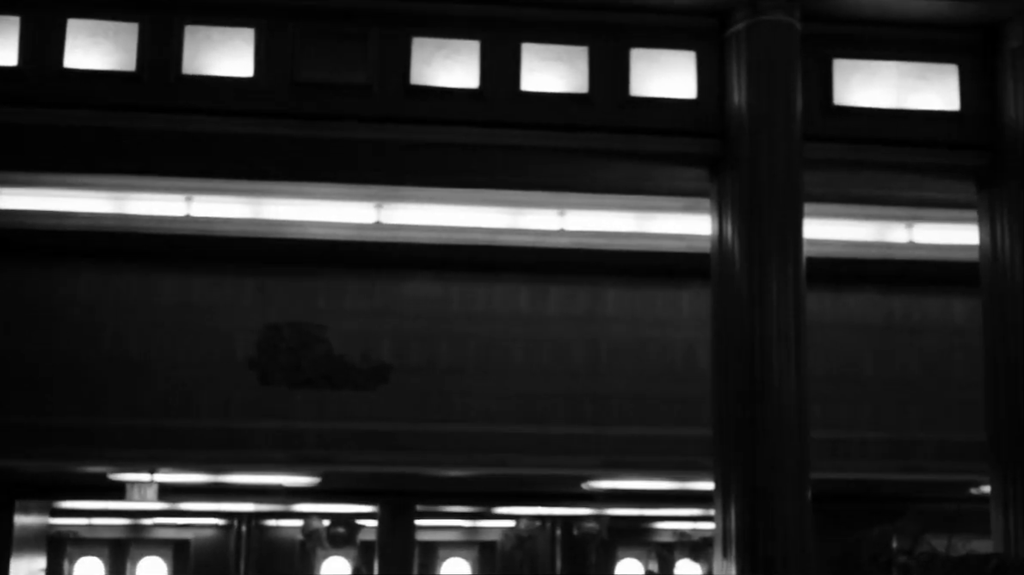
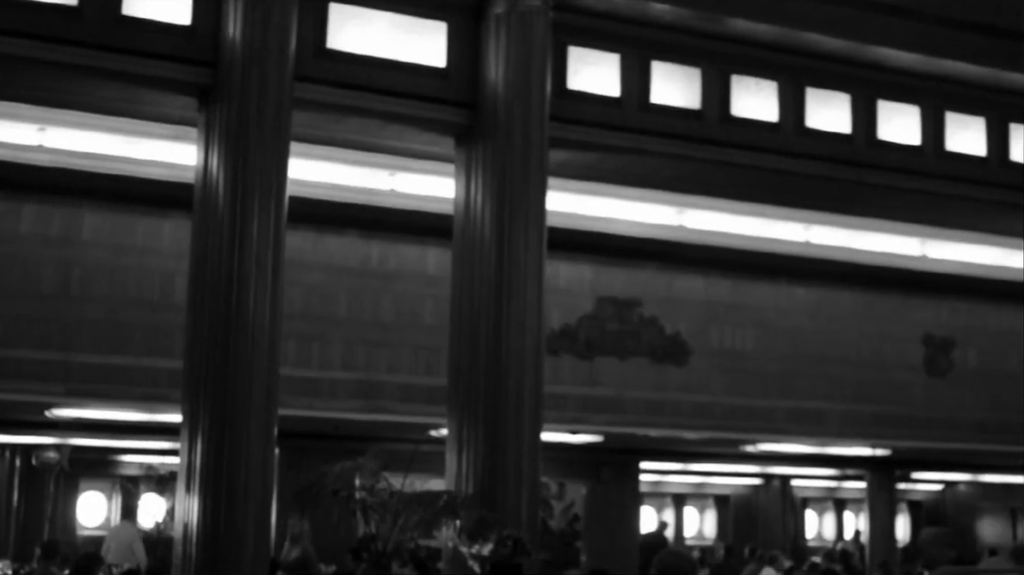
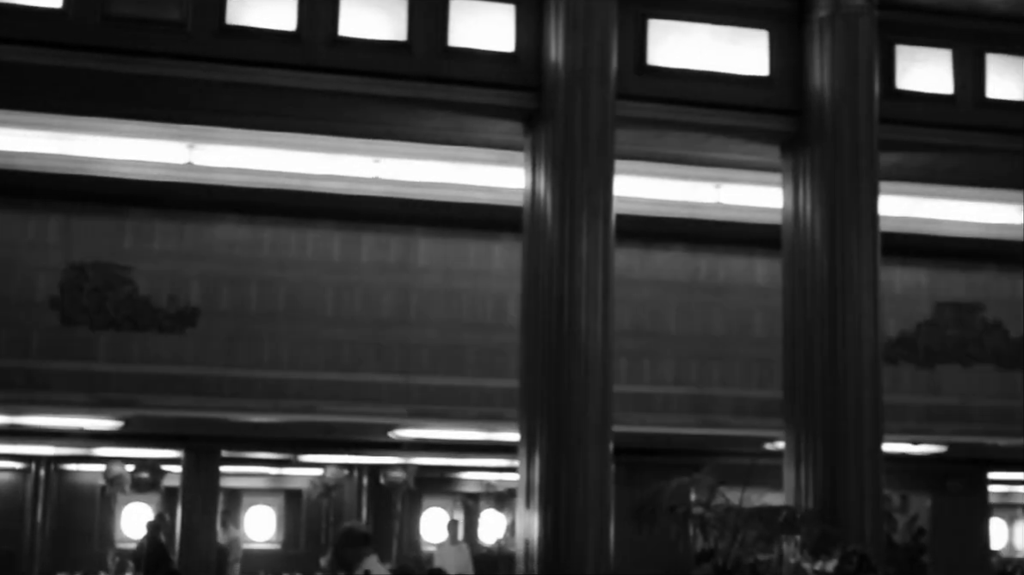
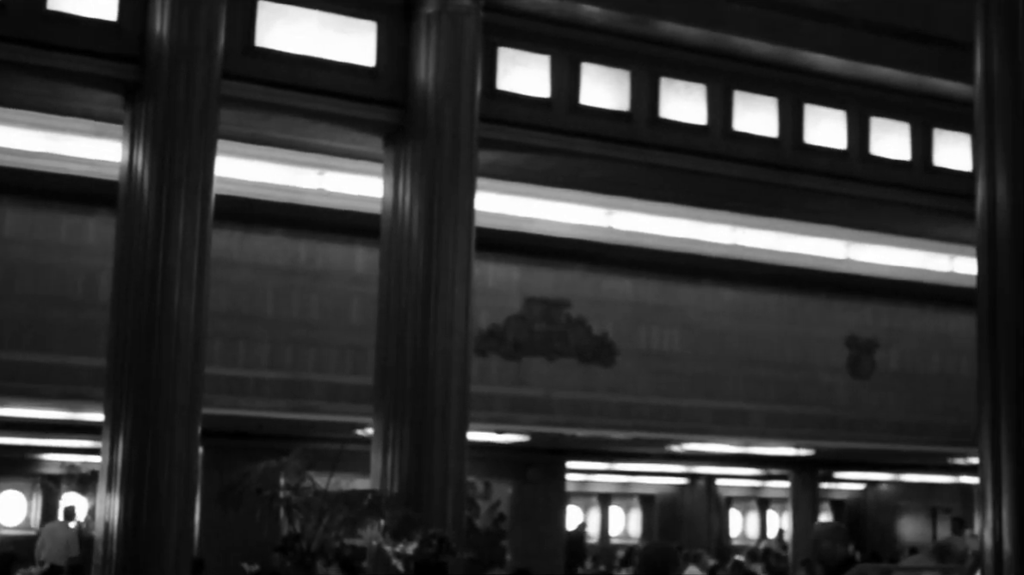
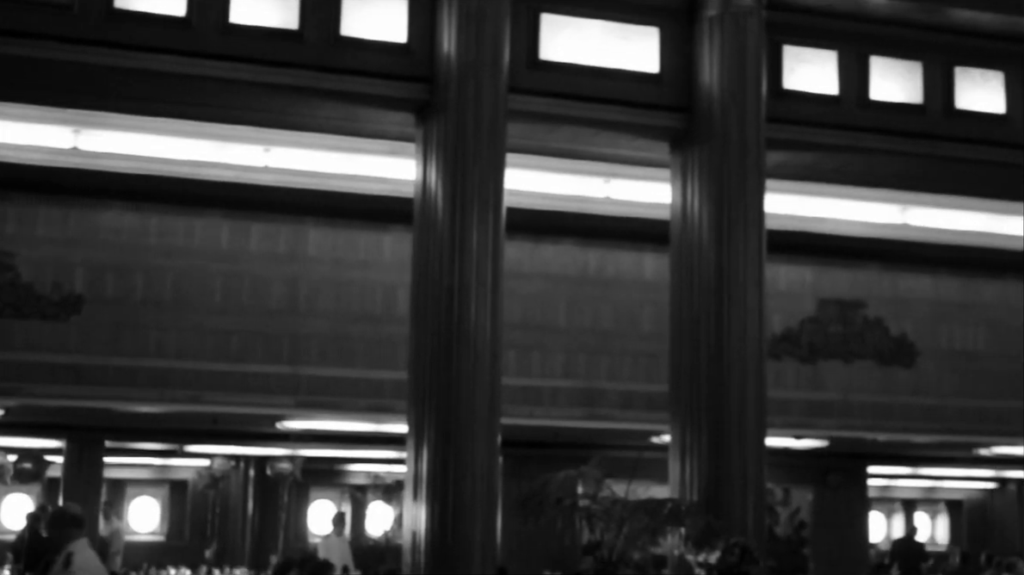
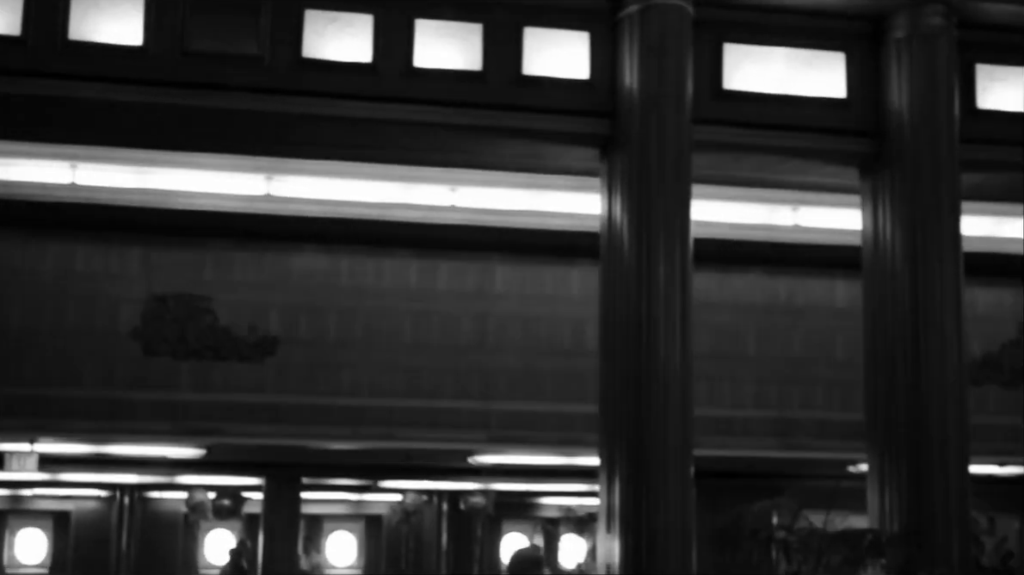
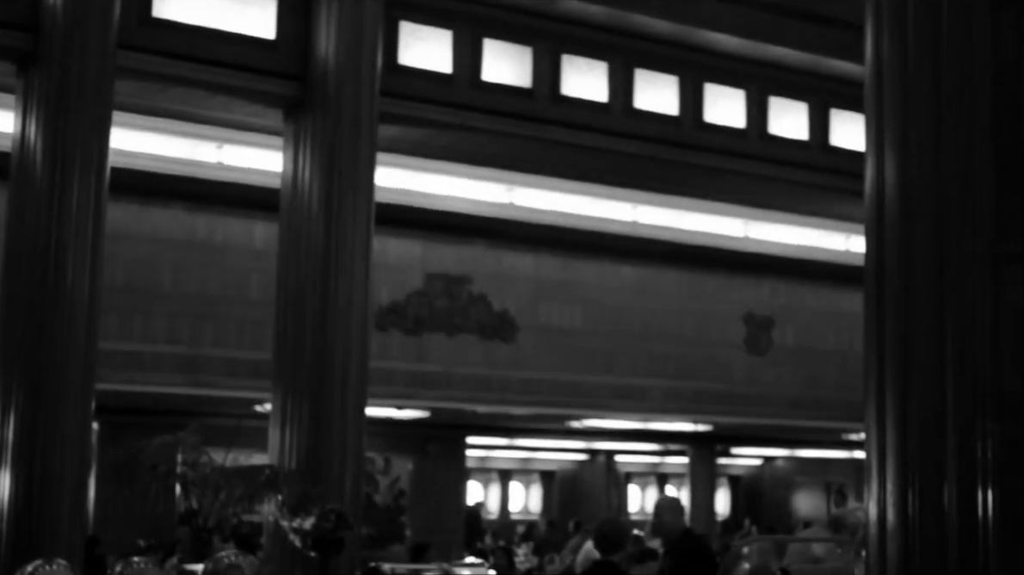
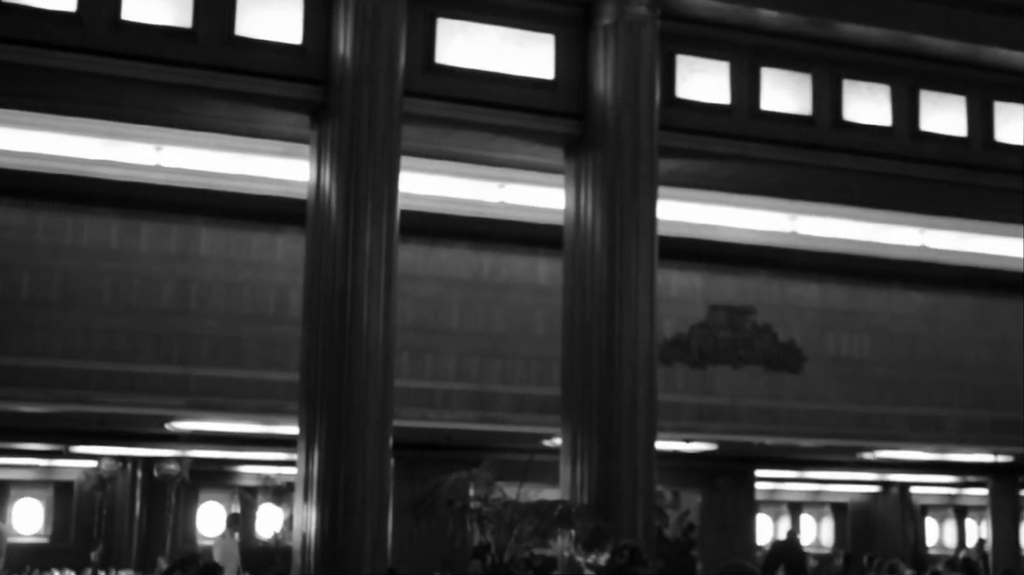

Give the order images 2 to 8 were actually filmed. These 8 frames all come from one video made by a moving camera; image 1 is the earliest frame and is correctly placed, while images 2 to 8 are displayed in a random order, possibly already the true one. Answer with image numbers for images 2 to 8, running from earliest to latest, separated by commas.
6, 3, 5, 8, 2, 4, 7
